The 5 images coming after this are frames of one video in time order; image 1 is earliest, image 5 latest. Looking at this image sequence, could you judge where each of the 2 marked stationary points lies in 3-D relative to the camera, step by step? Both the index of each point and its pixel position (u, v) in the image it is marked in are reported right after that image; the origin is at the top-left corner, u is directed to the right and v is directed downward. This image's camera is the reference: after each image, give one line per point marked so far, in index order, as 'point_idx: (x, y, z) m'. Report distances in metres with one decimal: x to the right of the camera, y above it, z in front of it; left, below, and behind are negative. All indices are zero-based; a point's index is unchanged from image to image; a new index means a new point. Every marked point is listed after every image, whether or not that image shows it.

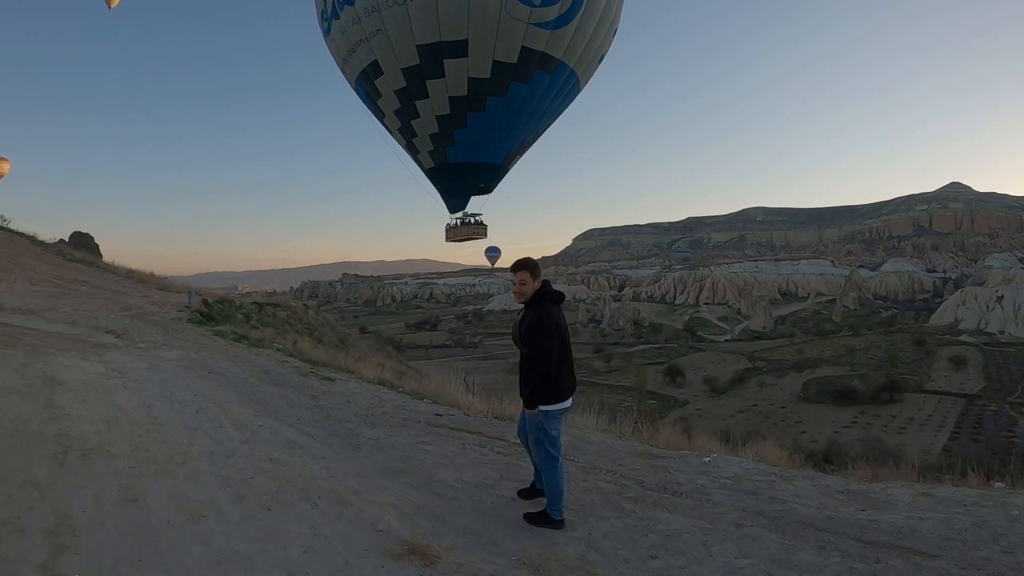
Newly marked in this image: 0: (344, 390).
0: (-1.5, -0.9, +5.5) m
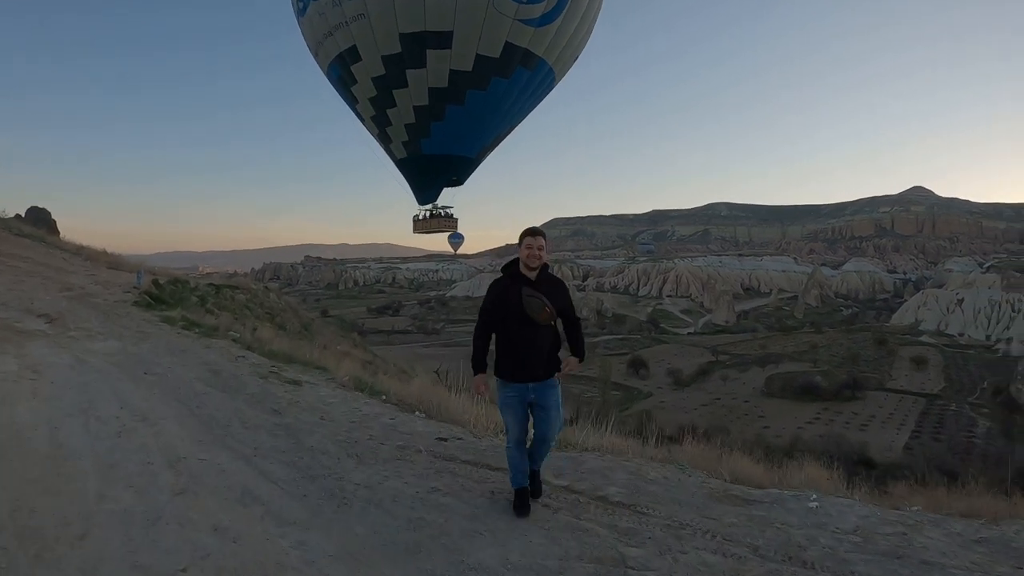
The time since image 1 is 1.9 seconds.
0: (-1.4, -0.8, +4.5) m
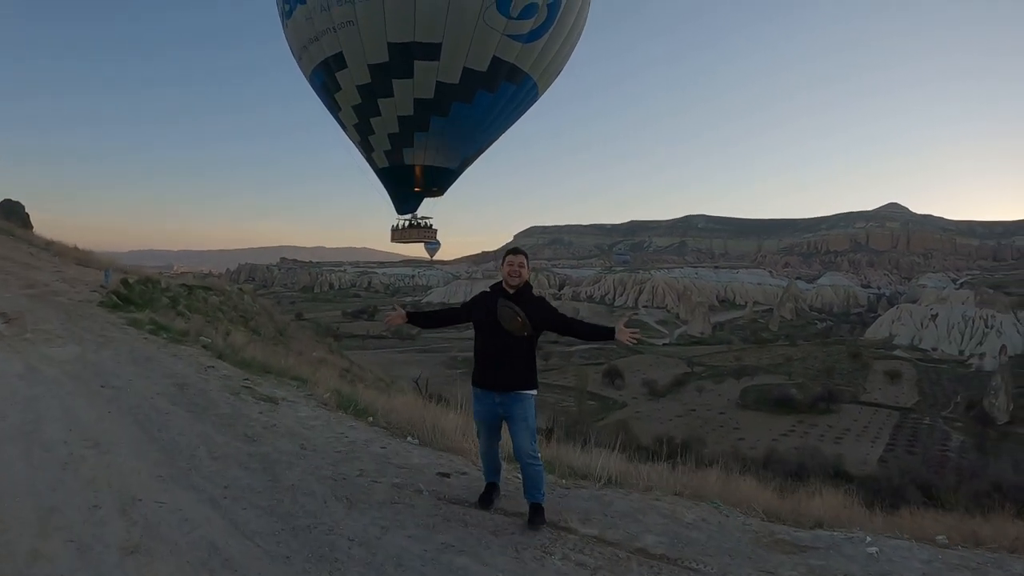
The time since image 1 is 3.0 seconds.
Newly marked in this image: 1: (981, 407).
0: (-1.3, -0.8, +3.9) m
1: (+14.5, -3.7, +19.7) m
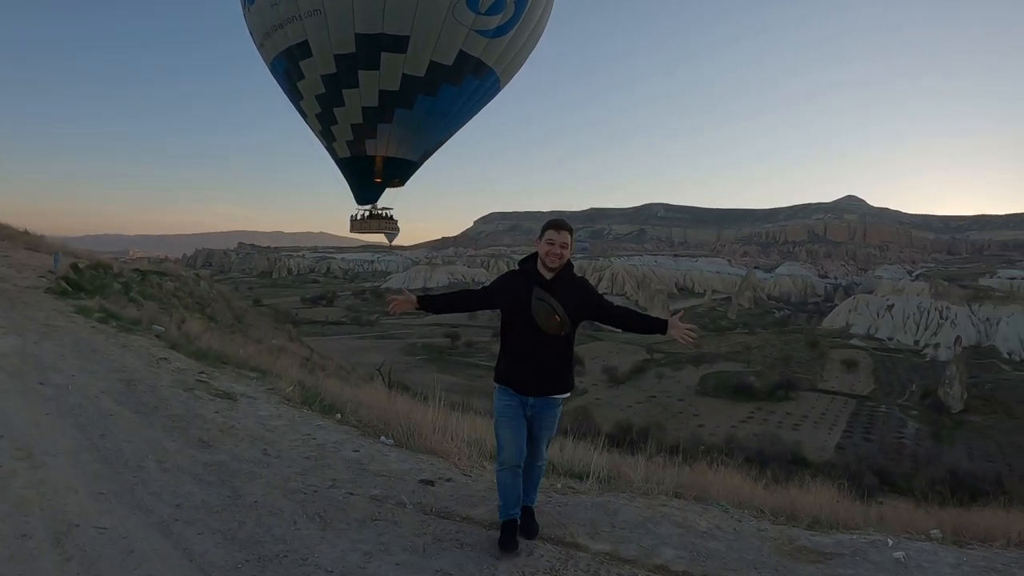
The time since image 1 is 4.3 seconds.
0: (-1.4, -0.8, +3.6) m
1: (+13.6, -3.4, +20.2) m
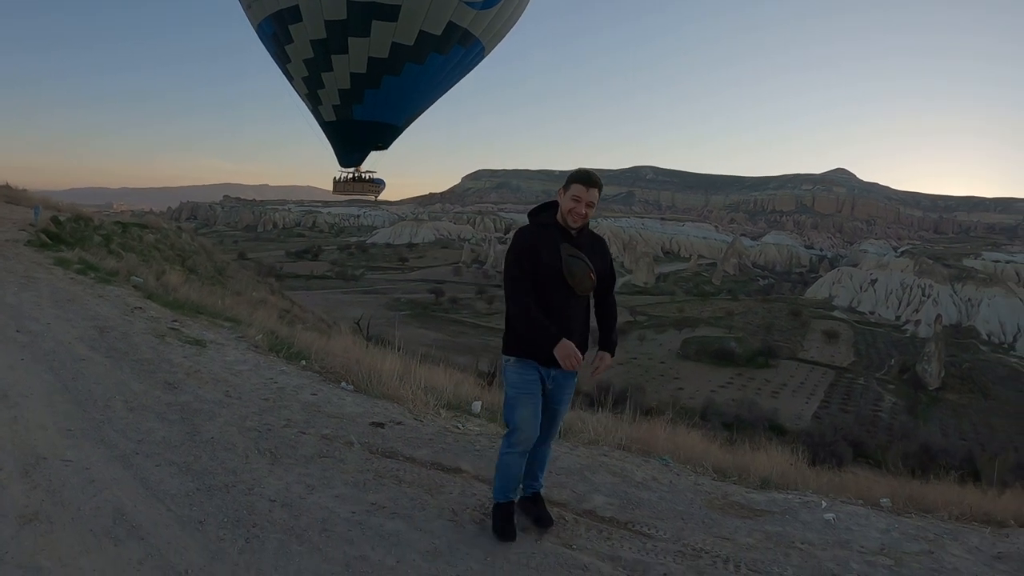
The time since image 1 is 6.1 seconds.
0: (-1.7, -0.5, +3.8) m
1: (+13.0, -2.6, +20.7) m
